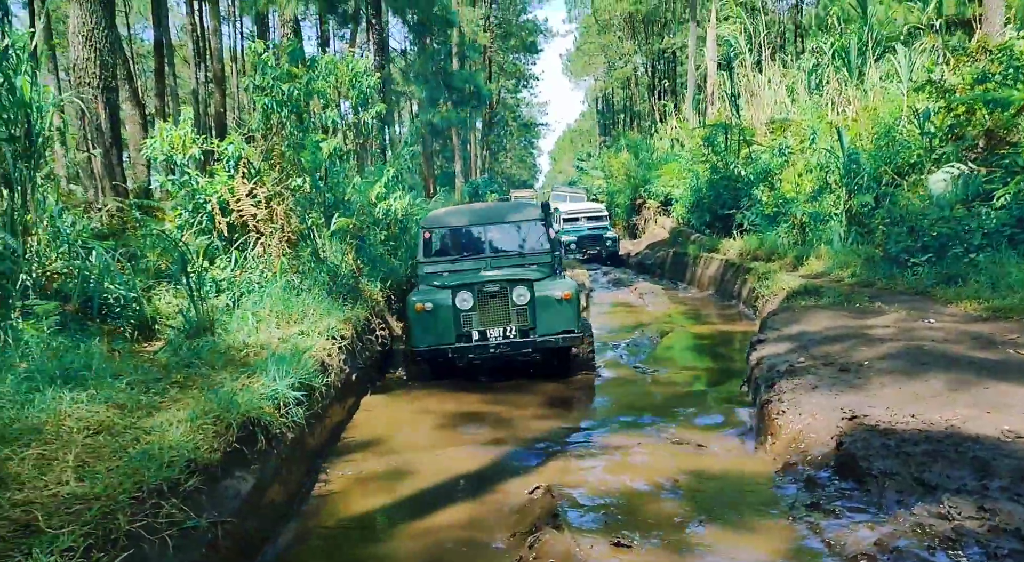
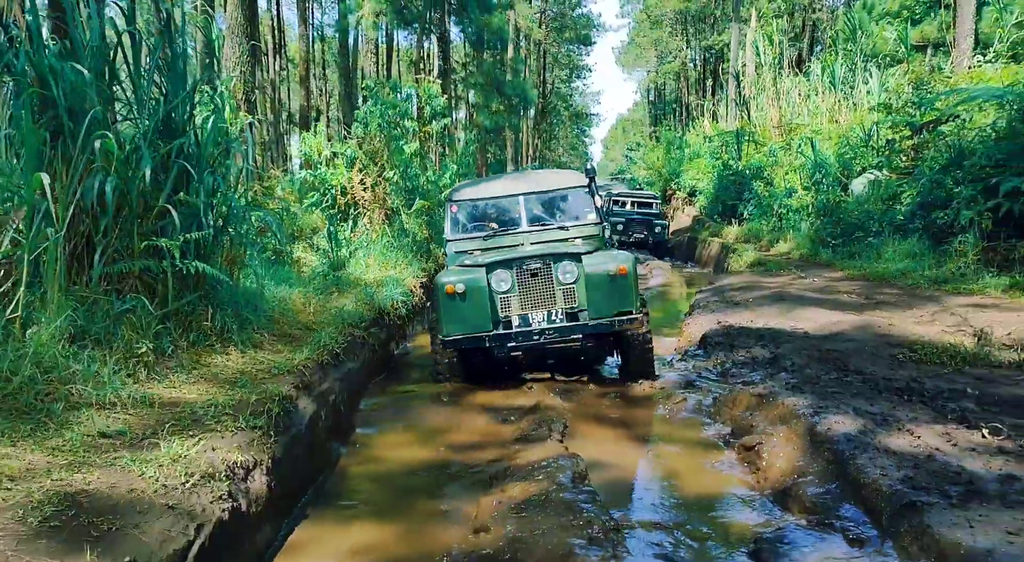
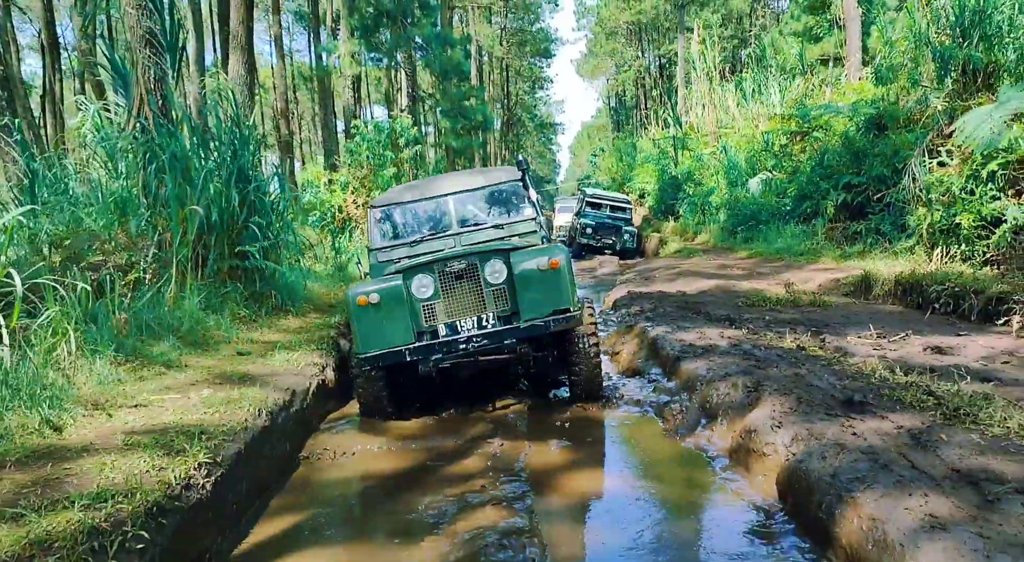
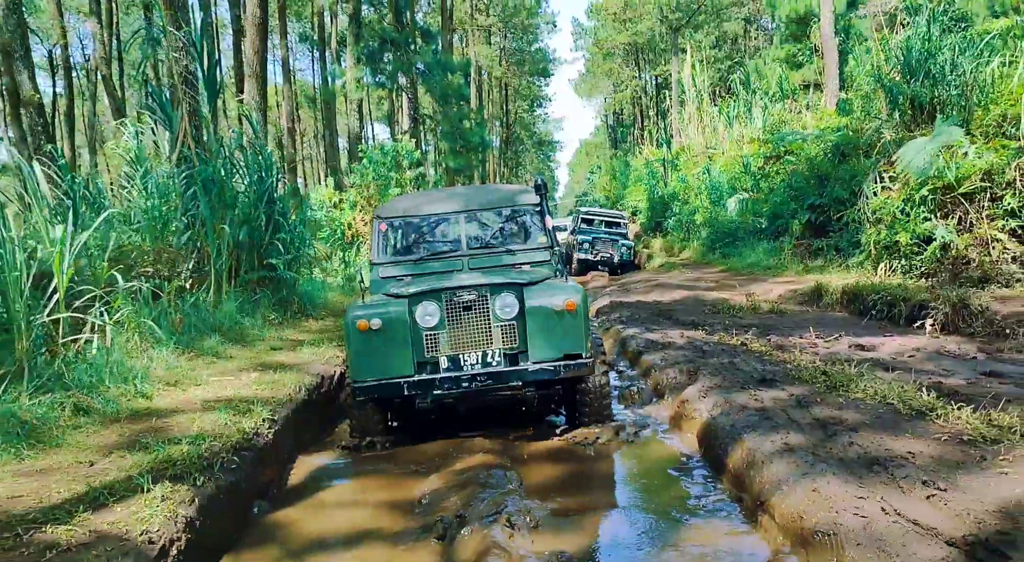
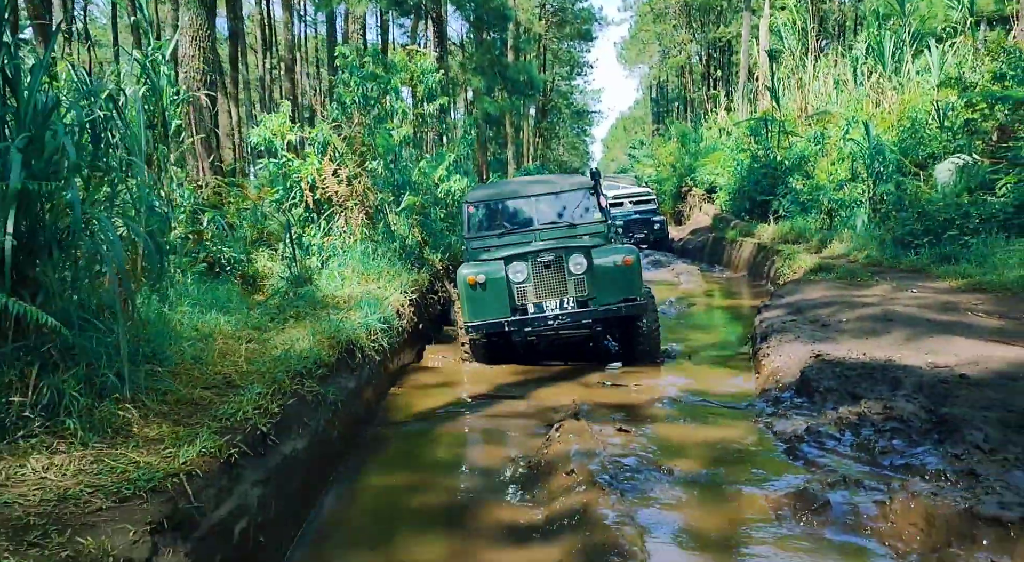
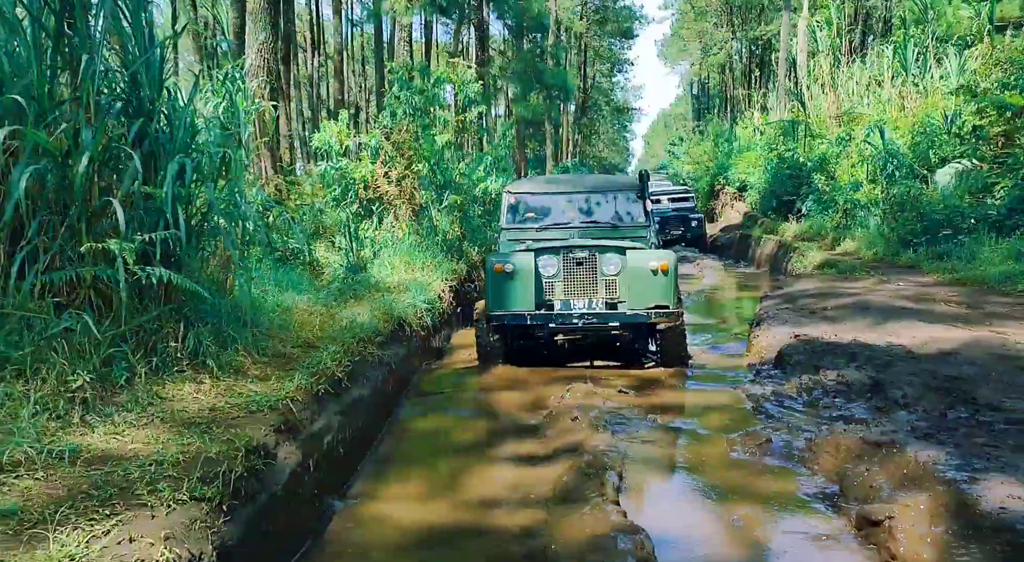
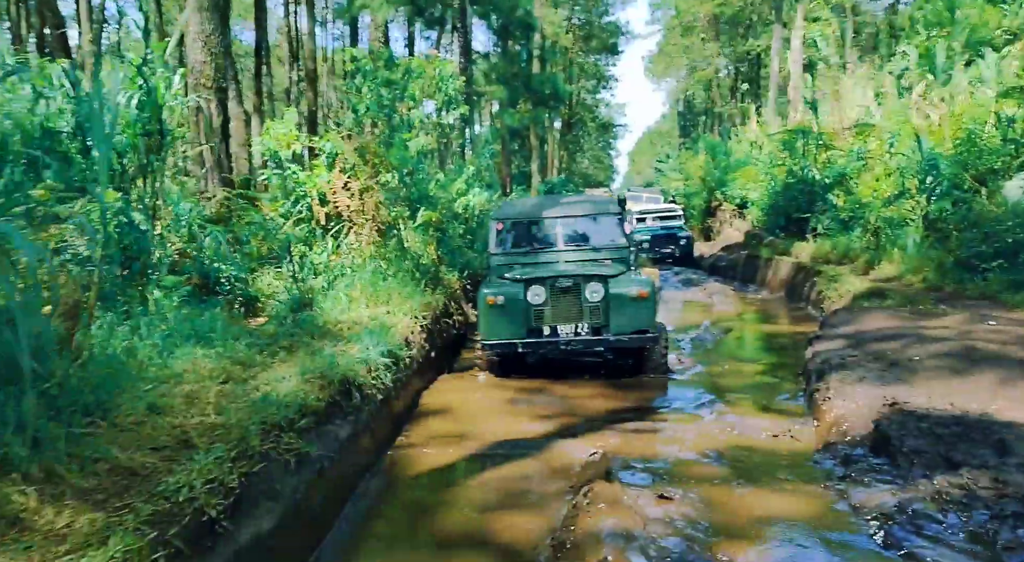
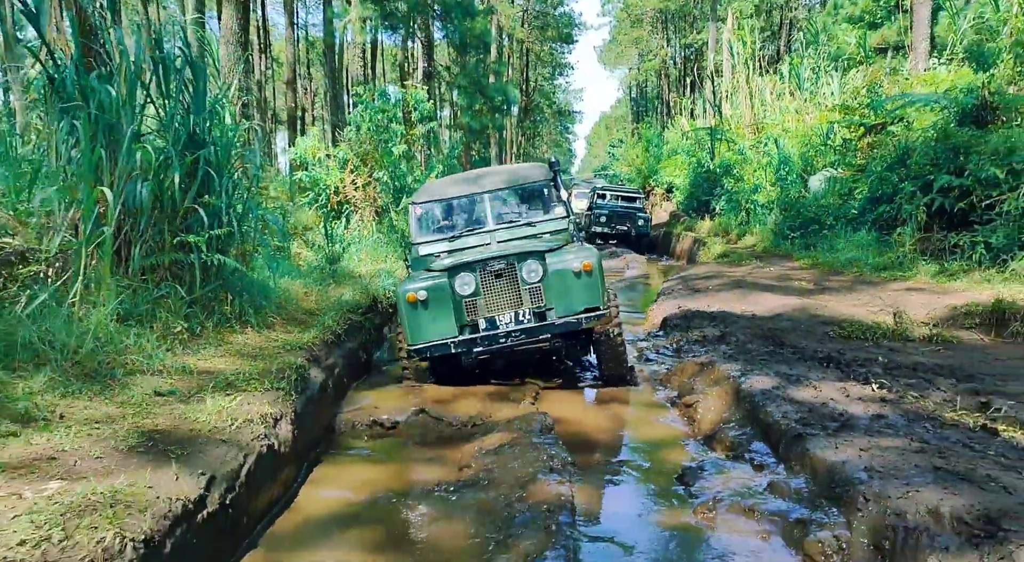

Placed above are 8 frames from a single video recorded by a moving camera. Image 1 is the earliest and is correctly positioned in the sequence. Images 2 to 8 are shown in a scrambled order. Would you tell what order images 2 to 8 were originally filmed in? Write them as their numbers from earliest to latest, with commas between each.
7, 5, 6, 2, 8, 3, 4
